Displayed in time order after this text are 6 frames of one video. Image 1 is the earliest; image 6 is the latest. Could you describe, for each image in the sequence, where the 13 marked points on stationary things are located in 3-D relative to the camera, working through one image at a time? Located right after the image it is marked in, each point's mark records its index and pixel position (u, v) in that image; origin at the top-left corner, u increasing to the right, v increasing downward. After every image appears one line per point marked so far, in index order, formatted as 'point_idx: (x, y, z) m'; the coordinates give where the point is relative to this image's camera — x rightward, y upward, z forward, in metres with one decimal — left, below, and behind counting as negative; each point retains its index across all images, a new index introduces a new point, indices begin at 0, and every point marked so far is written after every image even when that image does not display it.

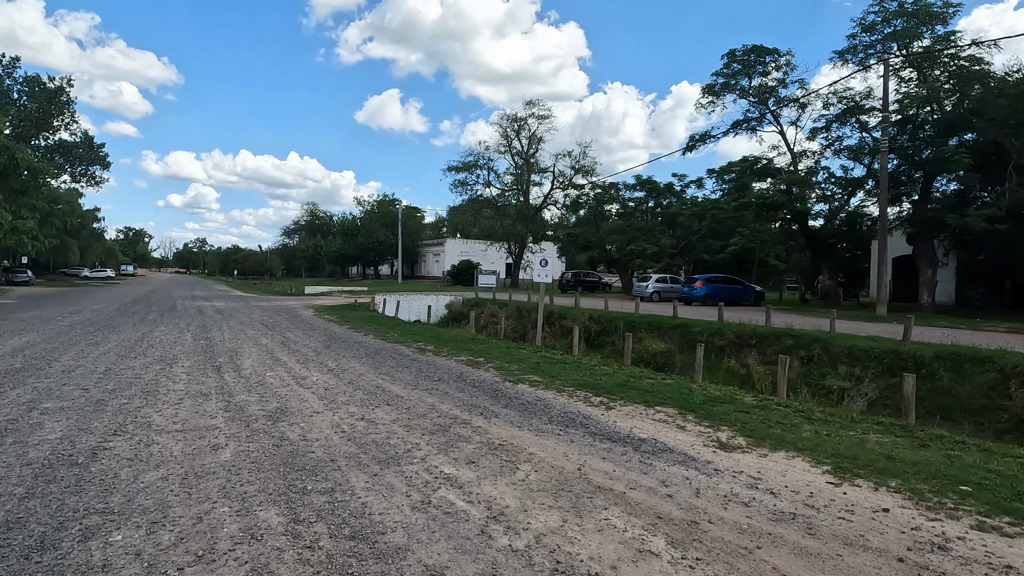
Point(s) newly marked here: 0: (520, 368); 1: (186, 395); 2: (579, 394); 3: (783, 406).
0: (+0.2, -1.6, +10.3) m
1: (-4.6, -1.5, +7.5) m
2: (+1.0, -1.6, +8.1) m
3: (+3.9, -1.7, +7.6) m
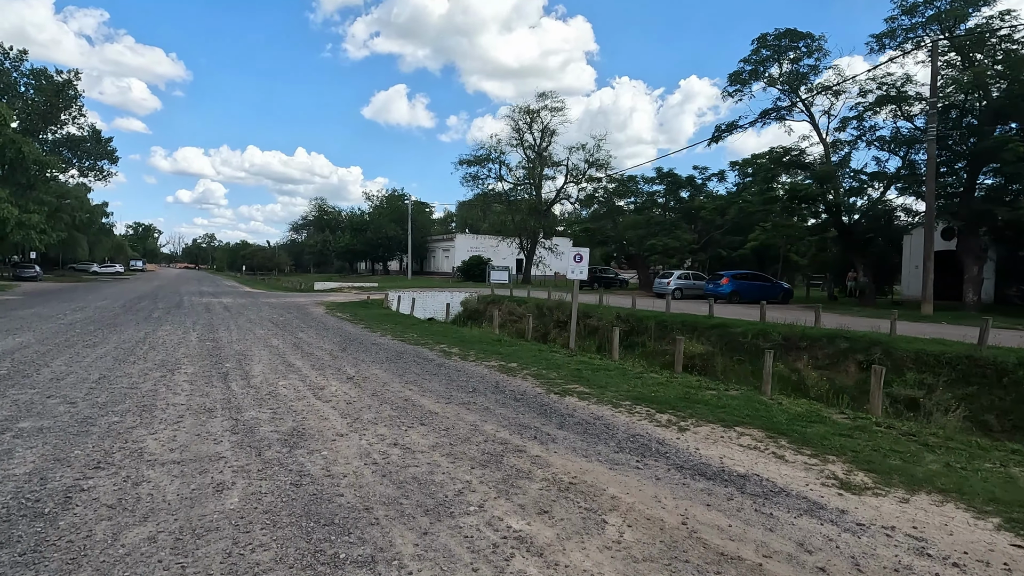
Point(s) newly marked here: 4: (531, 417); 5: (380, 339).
0: (+0.8, -1.5, +9.2) m
1: (-3.9, -1.5, +6.5) m
2: (+1.7, -1.6, +7.0) m
3: (+4.5, -1.7, +6.5) m
4: (+0.2, -1.6, +6.6) m
5: (-3.2, -1.3, +13.2) m
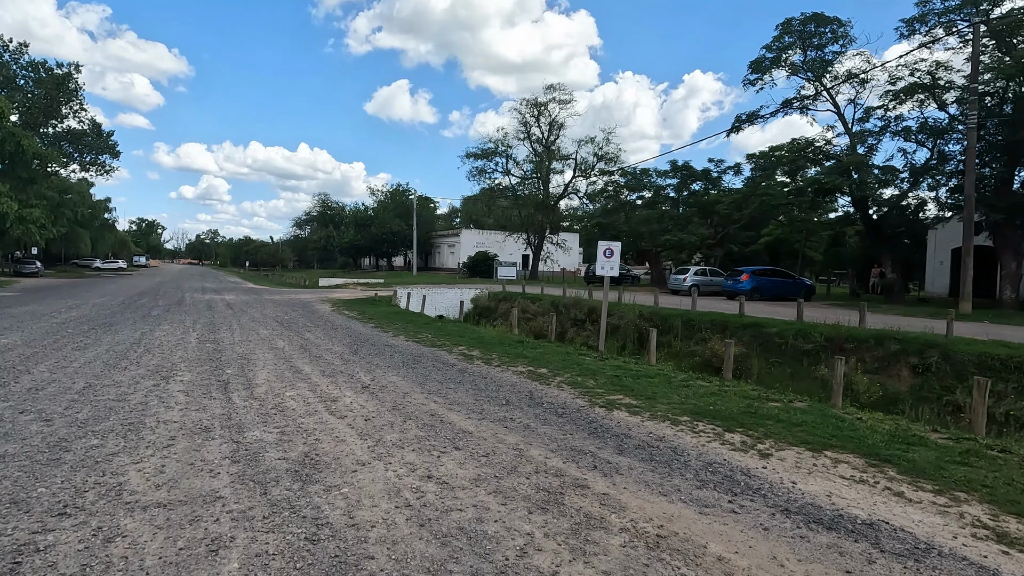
0: (+1.4, -1.5, +8.2) m
1: (-3.4, -1.5, +5.5) m
2: (+2.2, -1.6, +6.0) m
3: (+5.0, -1.7, +5.5) m
4: (+0.7, -1.6, +5.6) m
5: (-2.7, -1.2, +12.3) m
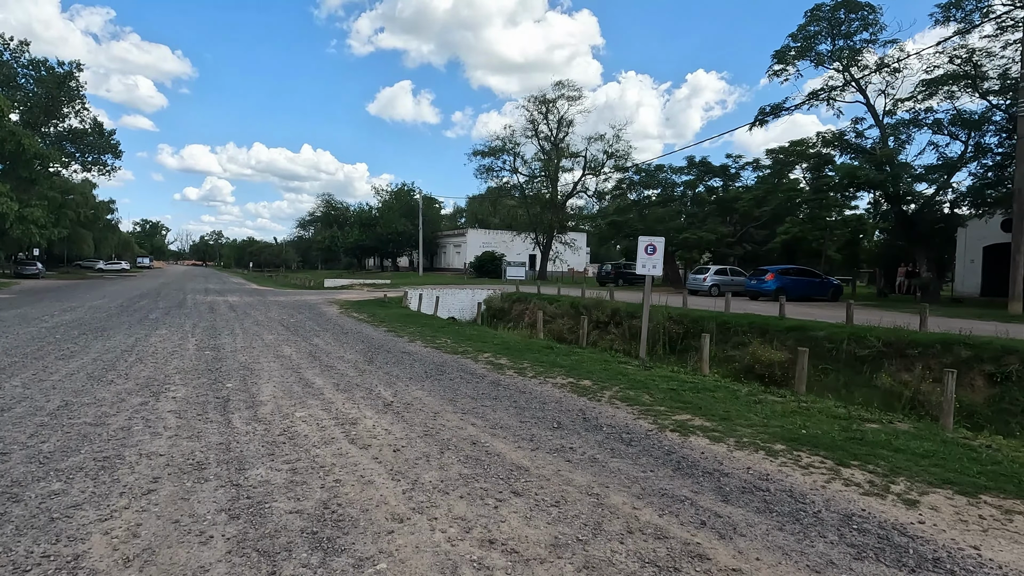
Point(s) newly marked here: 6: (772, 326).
0: (+1.9, -1.5, +7.1) m
1: (-2.9, -1.5, +4.4) m
2: (+2.8, -1.6, +4.9) m
3: (+5.6, -1.7, +4.3) m
4: (+1.3, -1.6, +4.5) m
5: (-2.1, -1.3, +11.2) m
6: (+7.0, -1.0, +14.4) m
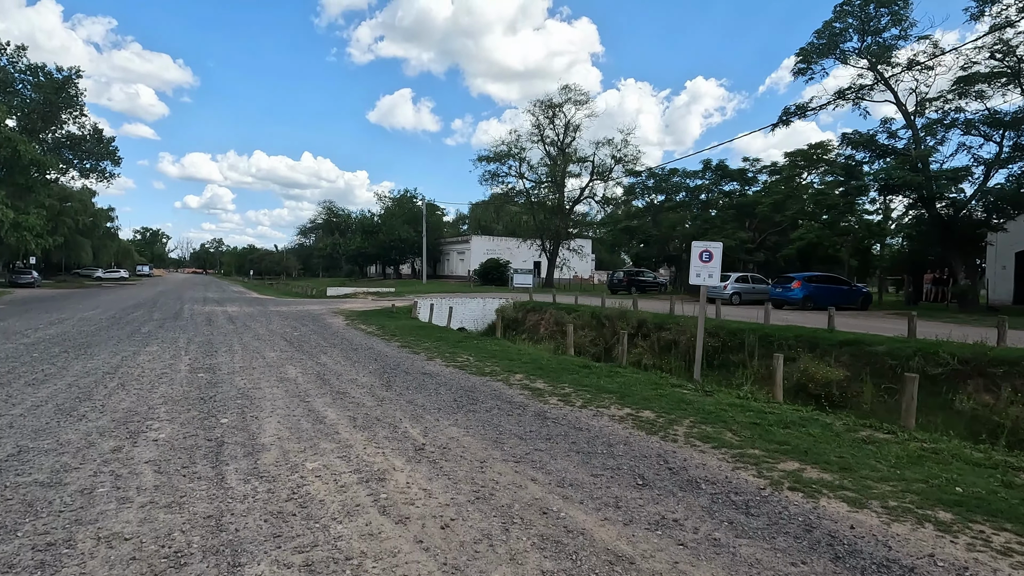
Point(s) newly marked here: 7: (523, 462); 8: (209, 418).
0: (+2.6, -1.7, +5.8) m
1: (-2.3, -1.6, +3.1) m
2: (+3.4, -1.7, +3.6) m
3: (+6.2, -1.8, +3.1) m
4: (+1.9, -1.7, +3.2) m
5: (-1.5, -1.5, +9.9) m
6: (+7.6, -1.3, +13.1) m
7: (+0.1, -1.6, +5.0) m
8: (-3.6, -1.5, +6.4) m
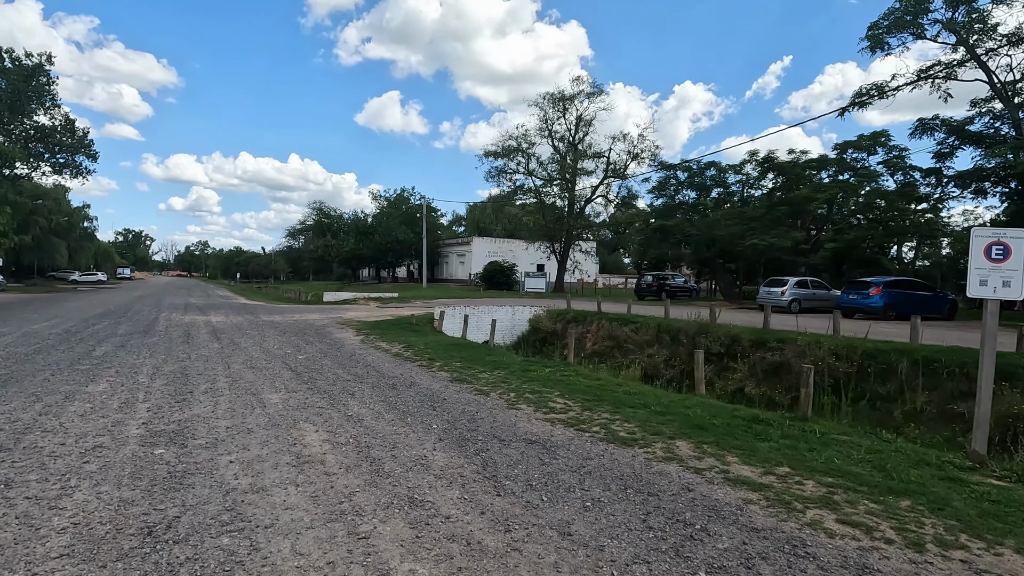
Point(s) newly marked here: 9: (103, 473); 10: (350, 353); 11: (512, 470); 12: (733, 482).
0: (+4.4, -1.8, +2.3) m
1: (-0.4, -1.8, -0.5) m
2: (+5.2, -1.8, +0.1) m
3: (+8.1, -1.9, -0.4) m
4: (+3.8, -1.8, -0.3) m
5: (+0.2, -1.6, +6.3) m
6: (+9.3, -1.4, +9.7) m
7: (+1.9, -1.8, +1.4) m
8: (-1.8, -1.7, +2.7) m
9: (-3.7, -1.6, +4.8) m
10: (-3.7, -1.5, +12.2) m
11: (0.0, -1.7, +5.0) m
12: (+1.9, -1.7, +4.7) m
